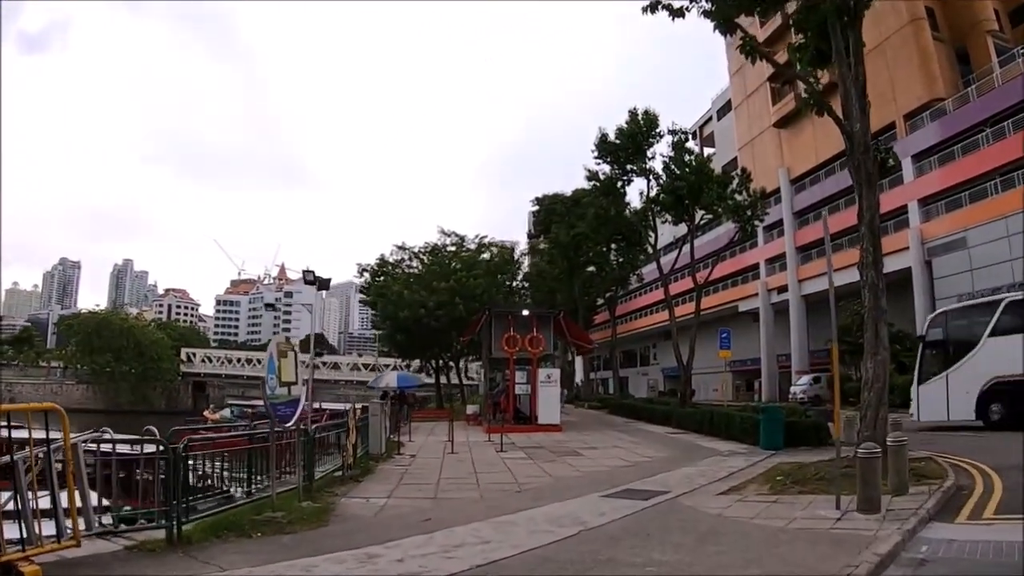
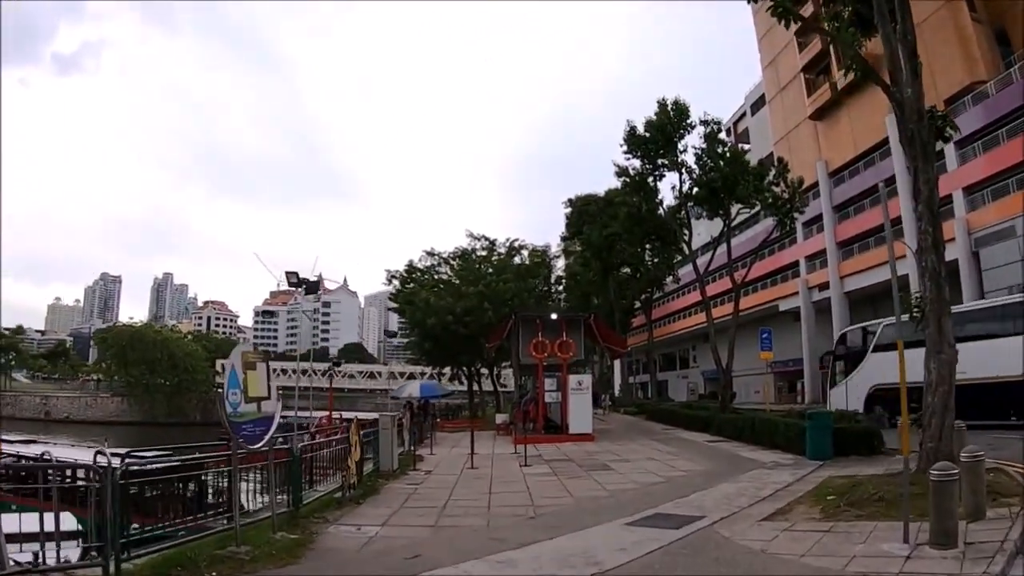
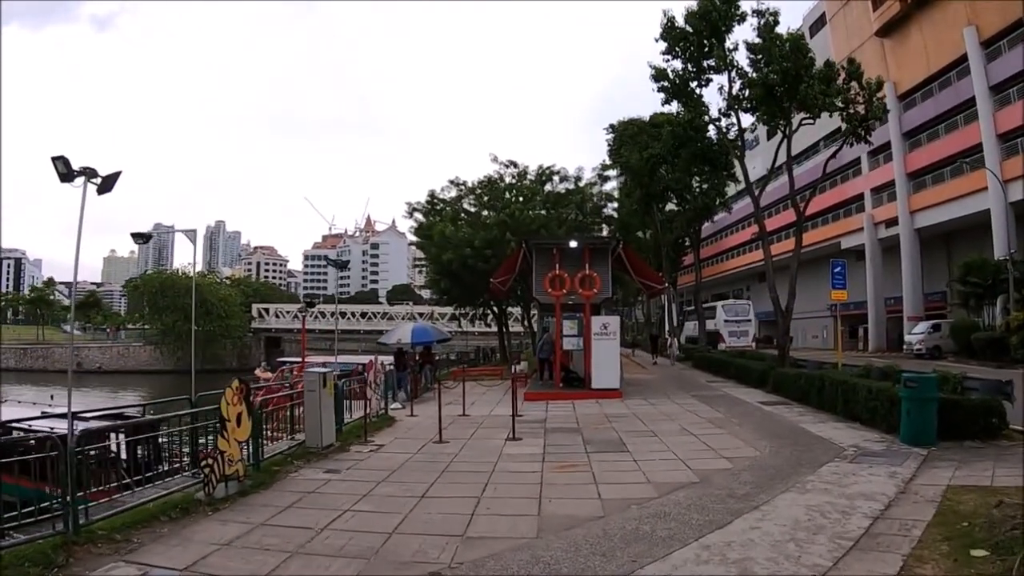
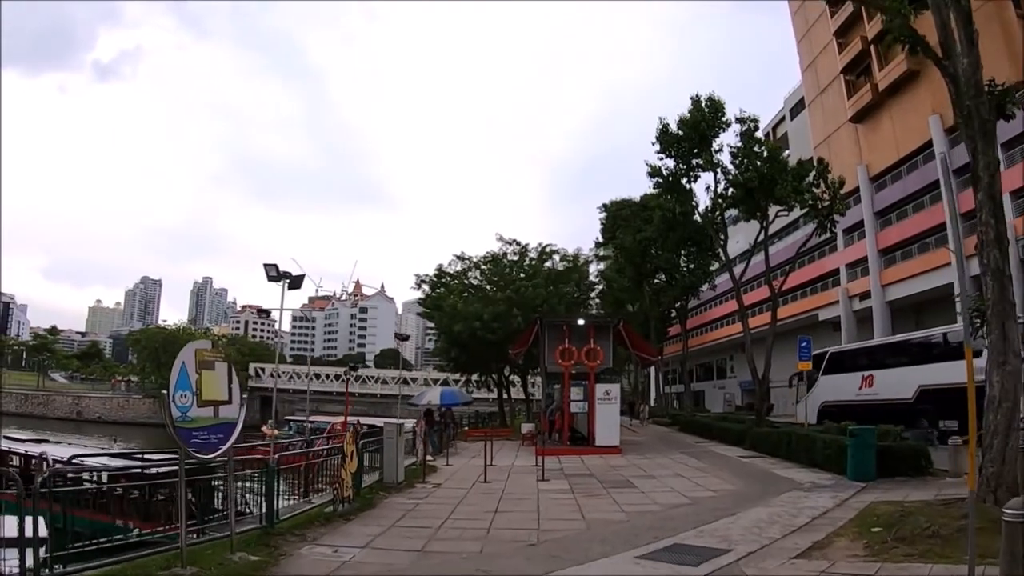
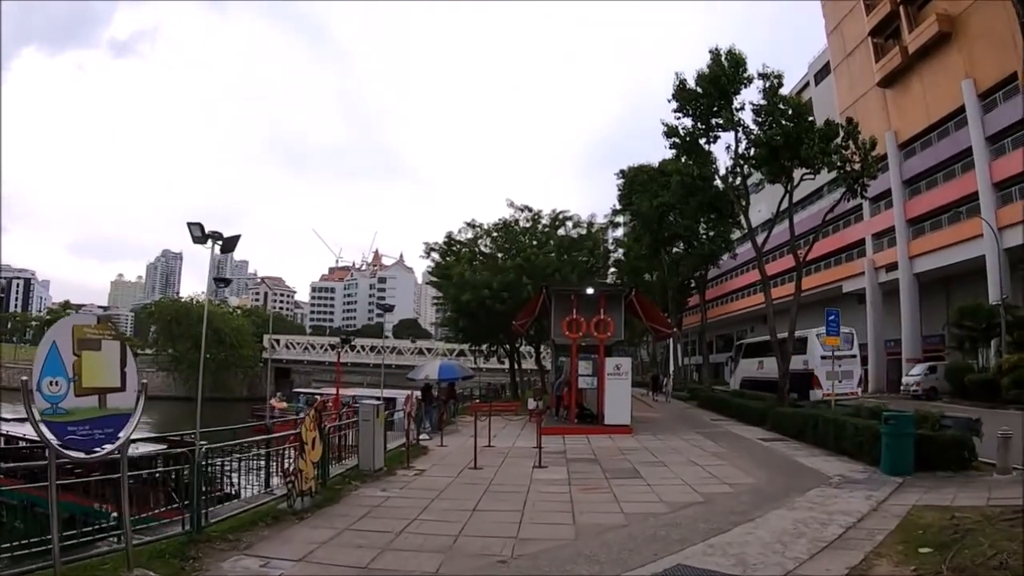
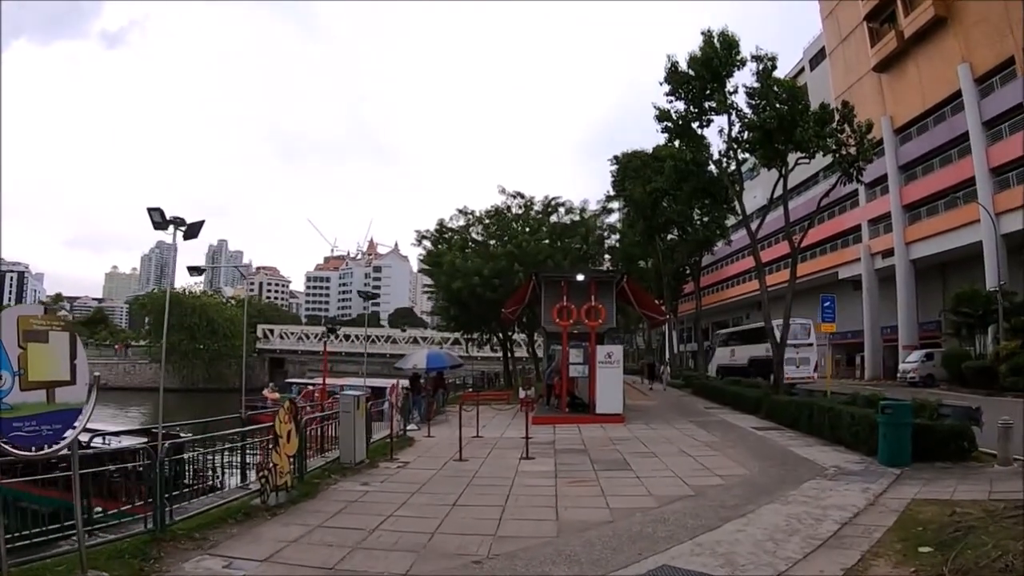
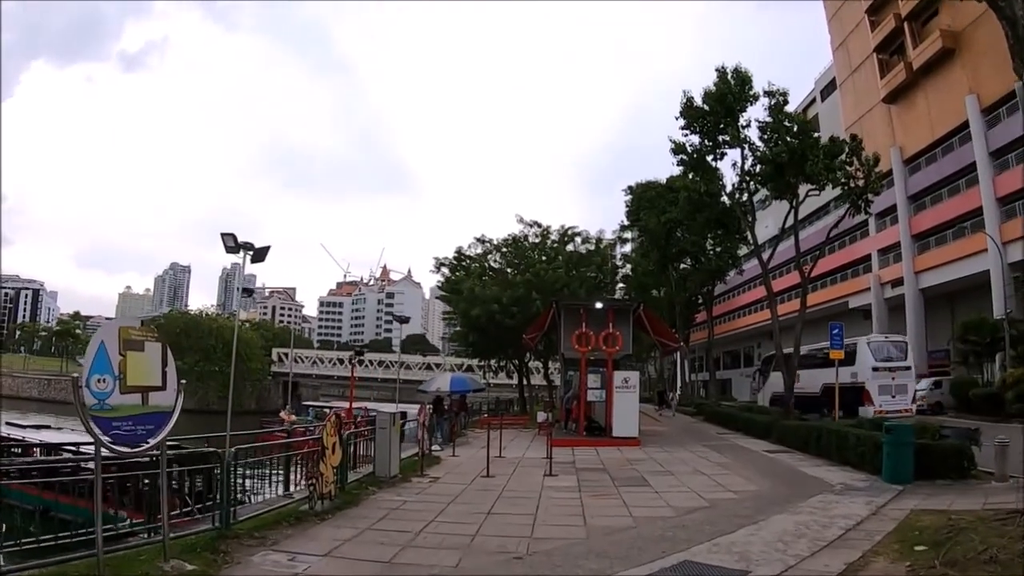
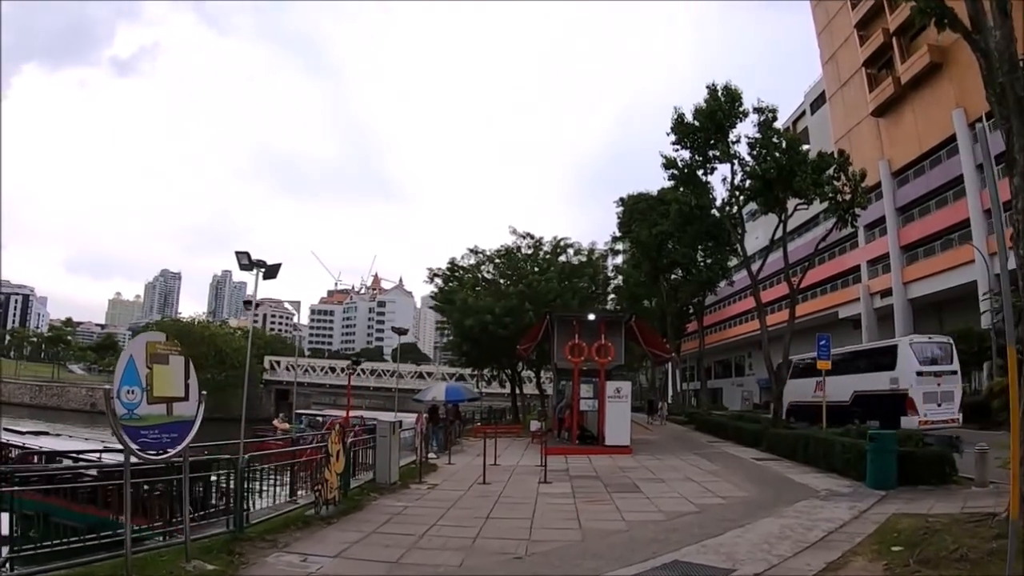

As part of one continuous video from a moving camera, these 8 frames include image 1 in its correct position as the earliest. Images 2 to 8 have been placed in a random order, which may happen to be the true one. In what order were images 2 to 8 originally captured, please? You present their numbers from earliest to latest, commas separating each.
2, 4, 8, 7, 5, 6, 3
